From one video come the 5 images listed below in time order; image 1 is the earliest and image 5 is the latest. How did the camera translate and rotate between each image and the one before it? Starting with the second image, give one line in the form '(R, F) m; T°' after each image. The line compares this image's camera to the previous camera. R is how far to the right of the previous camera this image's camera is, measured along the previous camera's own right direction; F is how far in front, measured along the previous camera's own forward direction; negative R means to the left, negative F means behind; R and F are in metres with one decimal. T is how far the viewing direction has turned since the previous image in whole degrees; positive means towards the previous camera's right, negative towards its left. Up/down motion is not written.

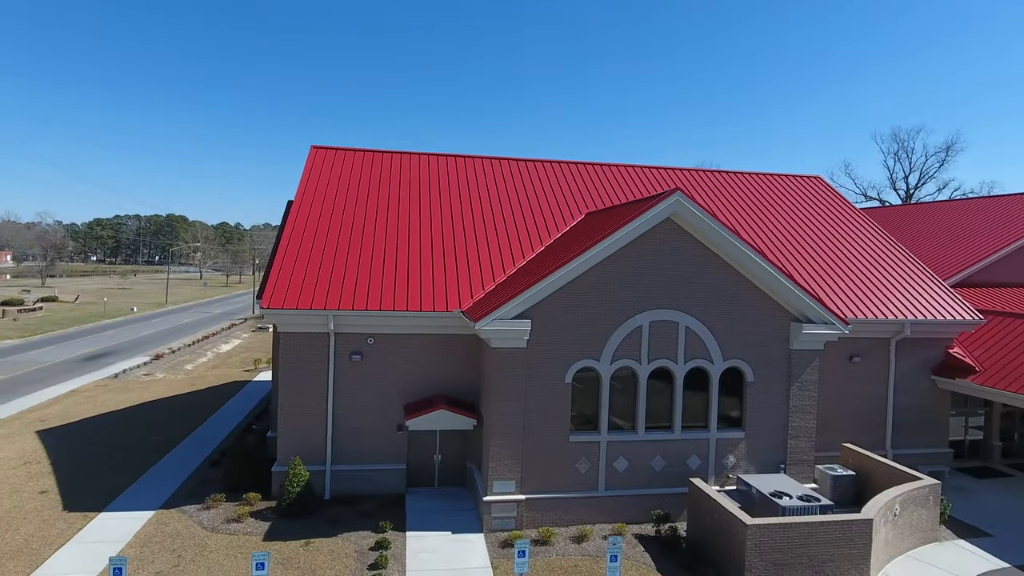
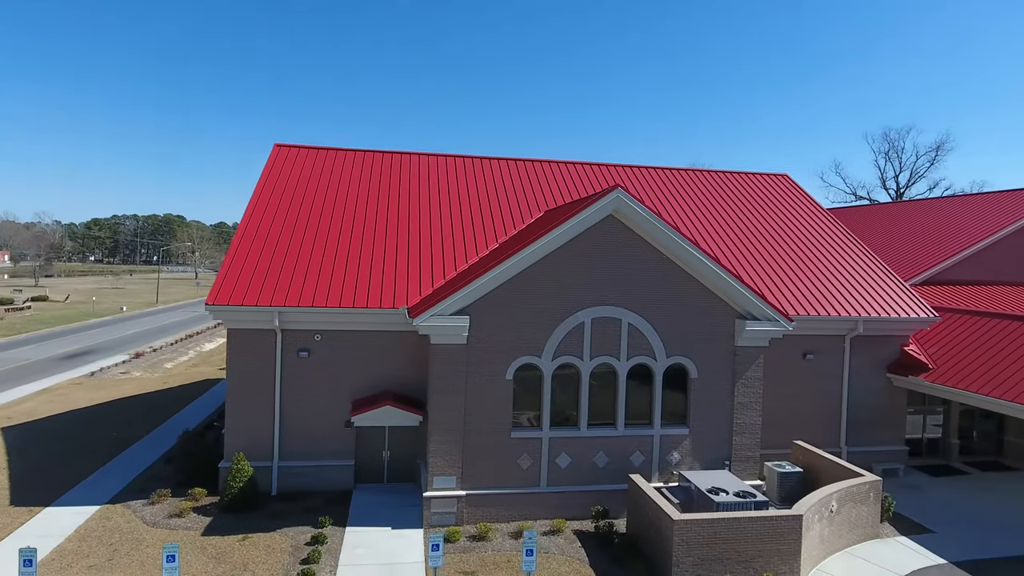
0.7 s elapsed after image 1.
(+1.5, 0.0) m; 0°
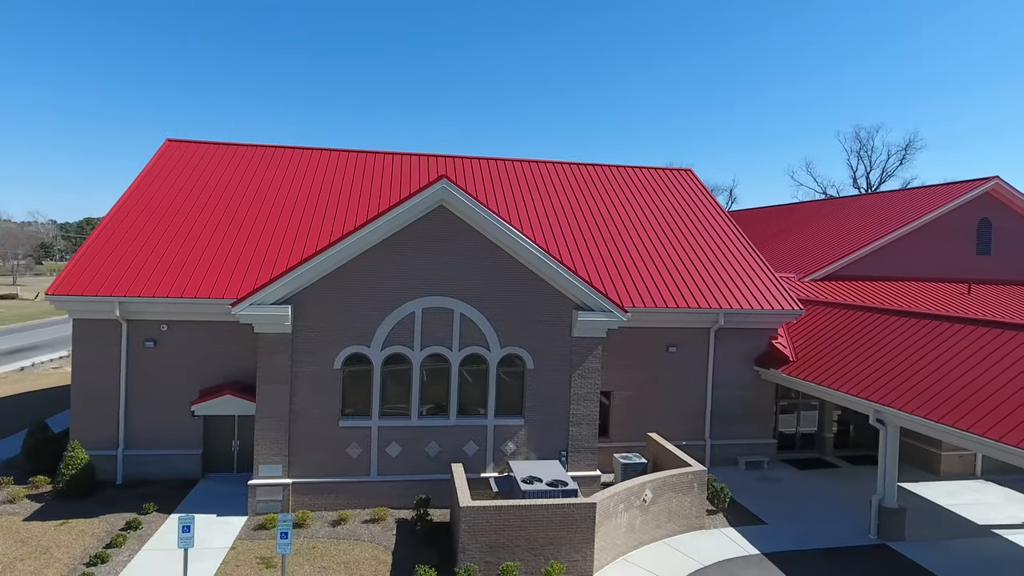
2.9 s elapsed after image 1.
(+4.4, -0.1) m; -1°
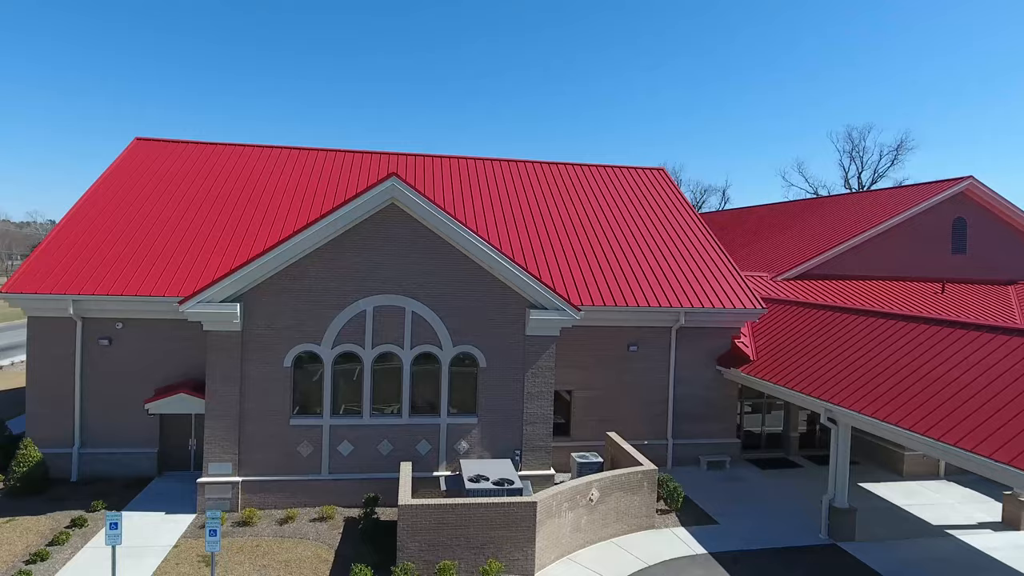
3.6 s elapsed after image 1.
(+1.3, 0.0) m; 0°
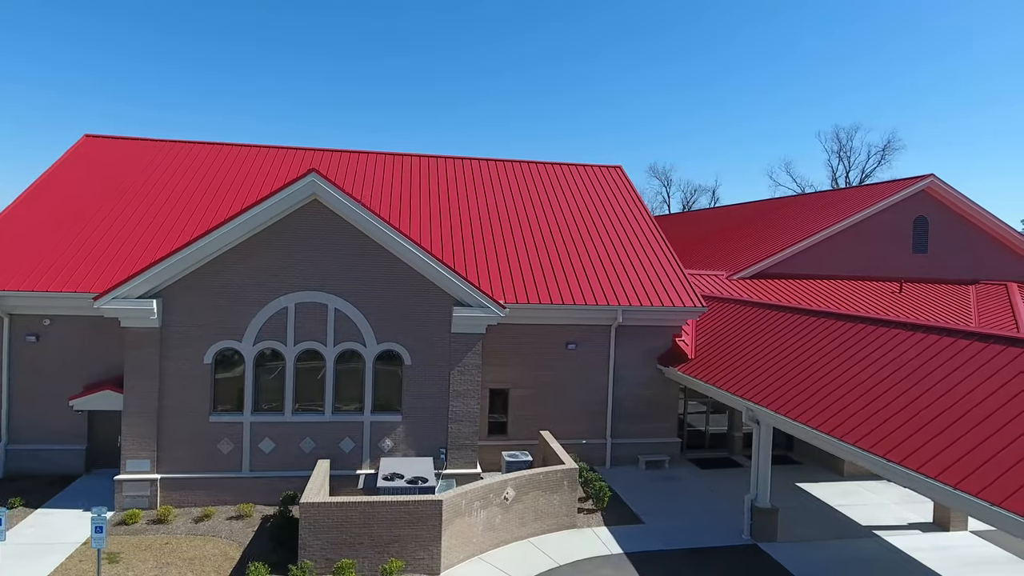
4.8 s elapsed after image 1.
(+2.0, +0.1) m; 0°
